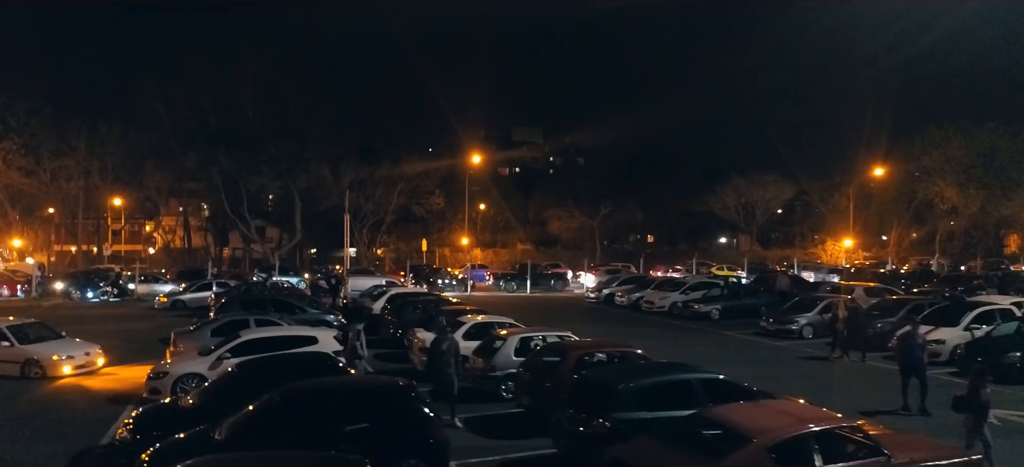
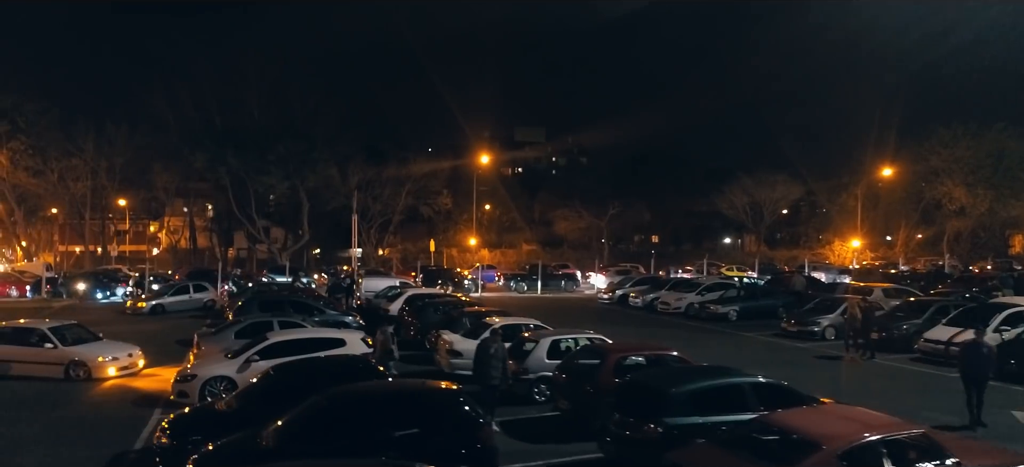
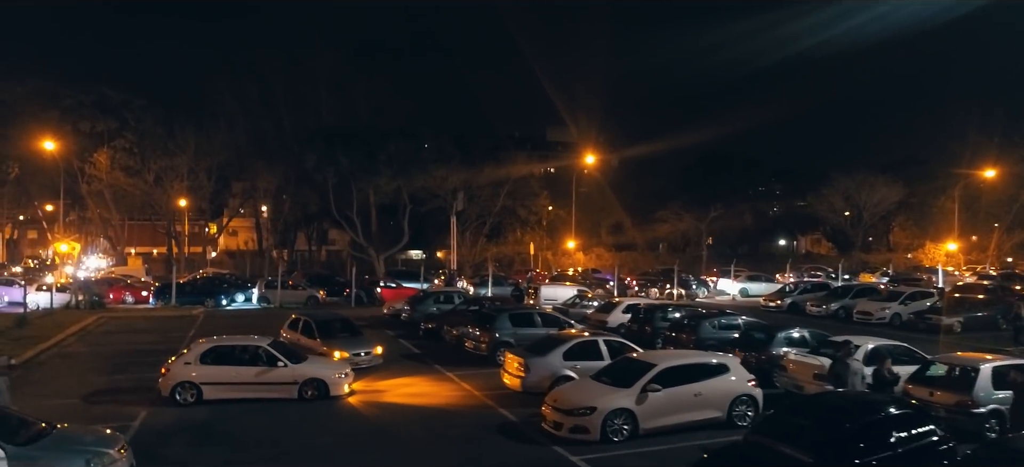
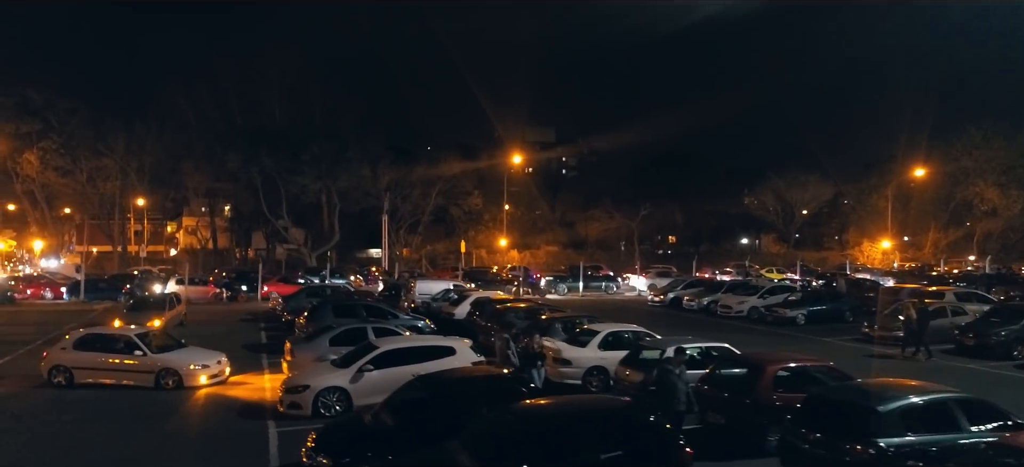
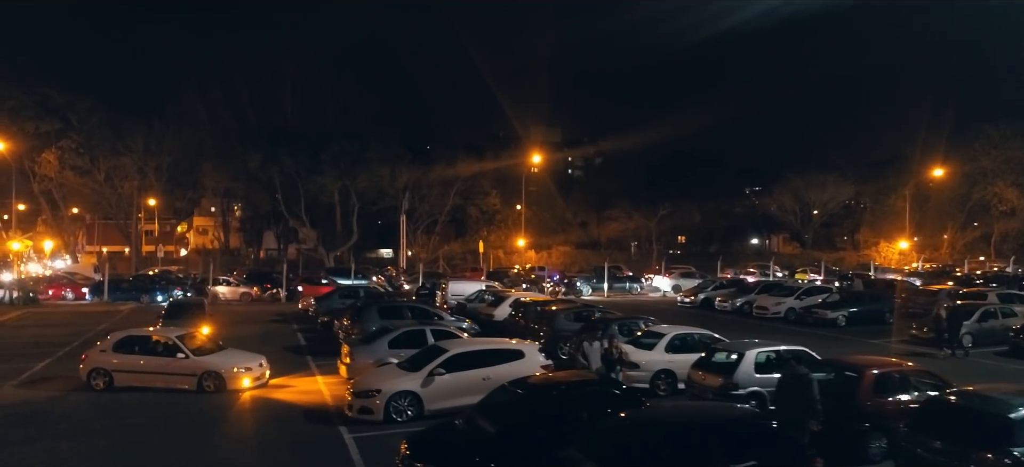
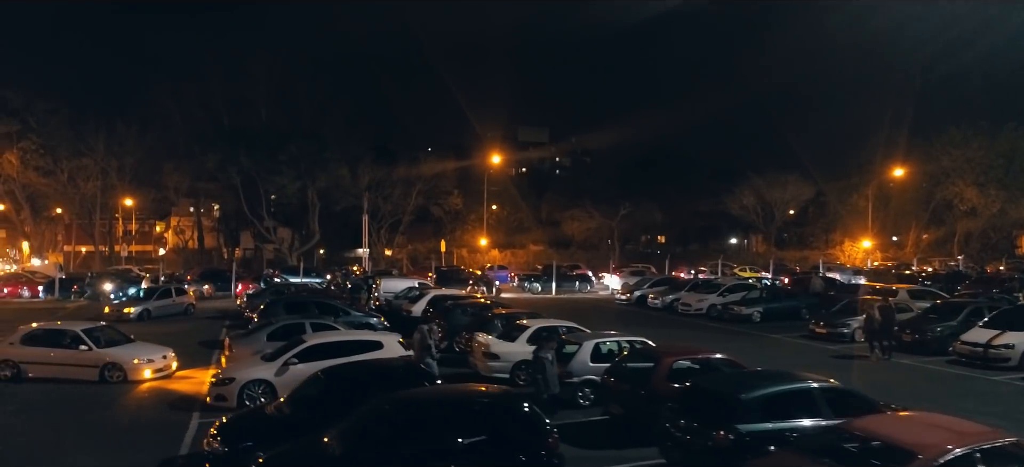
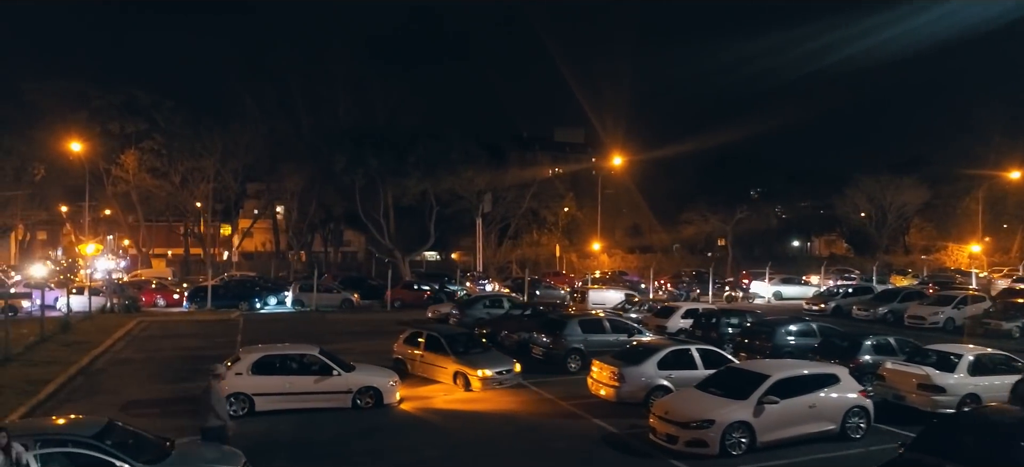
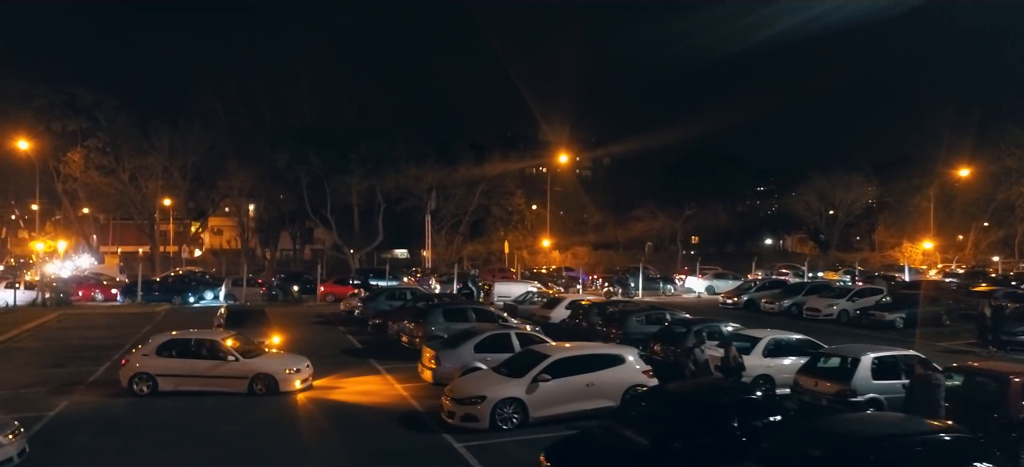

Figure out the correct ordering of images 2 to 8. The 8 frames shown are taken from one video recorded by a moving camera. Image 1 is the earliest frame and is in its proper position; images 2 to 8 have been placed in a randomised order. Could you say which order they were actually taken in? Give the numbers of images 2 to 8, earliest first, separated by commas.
2, 6, 4, 5, 8, 3, 7
